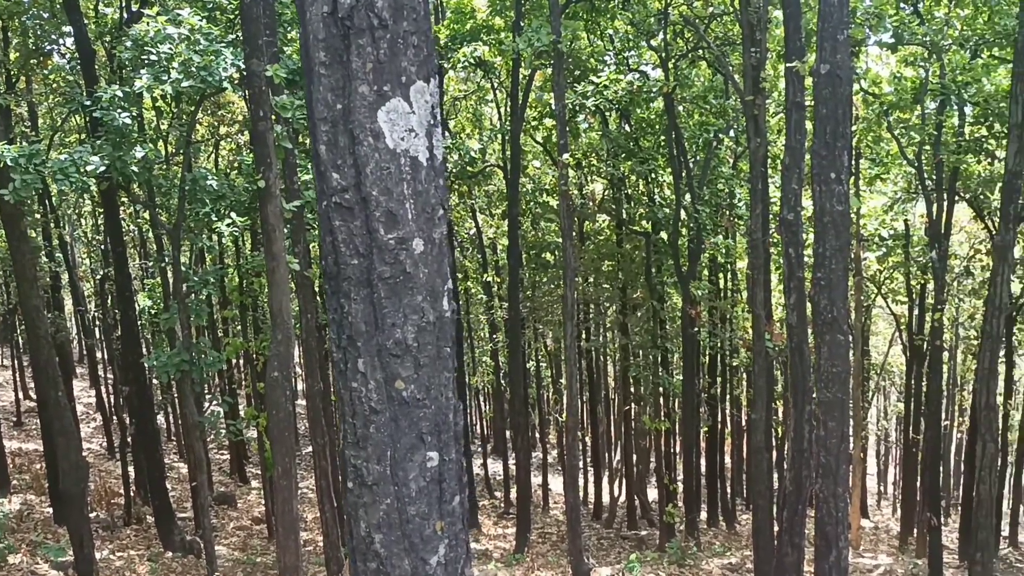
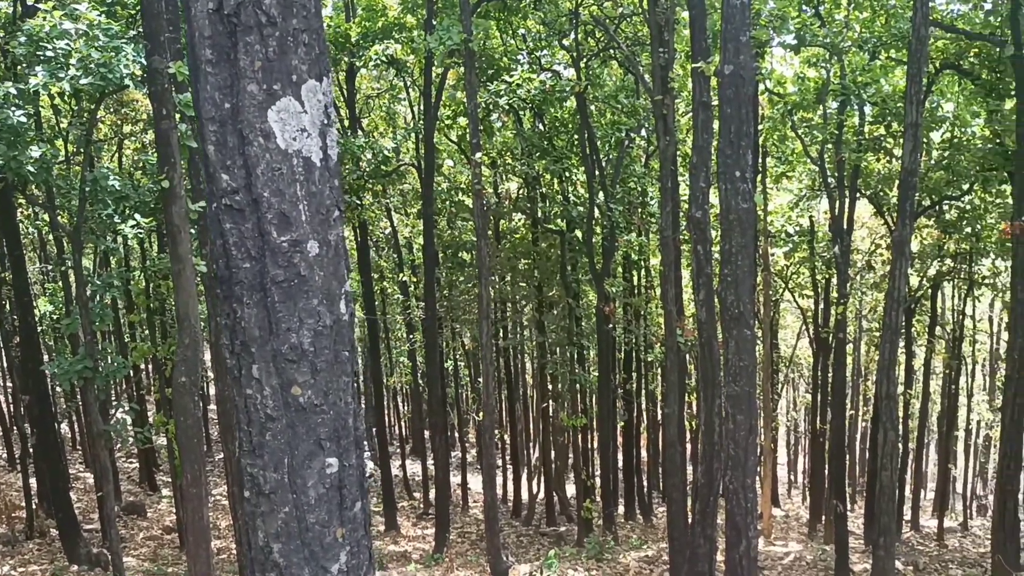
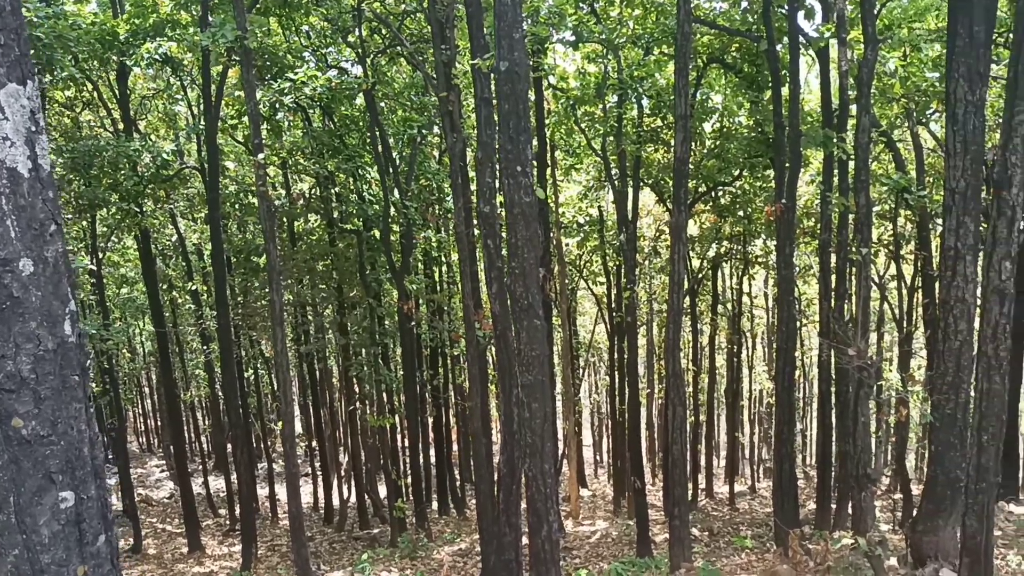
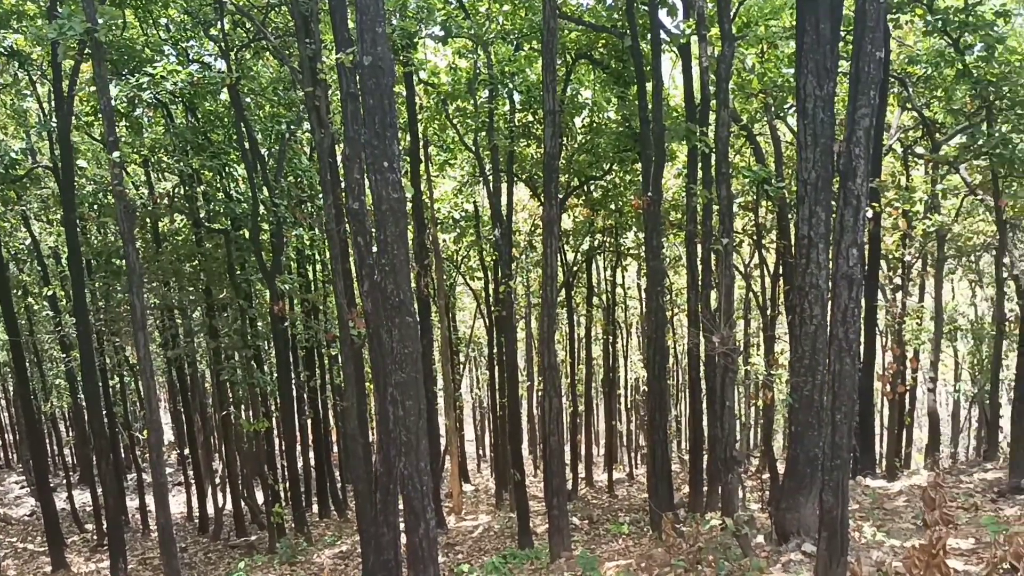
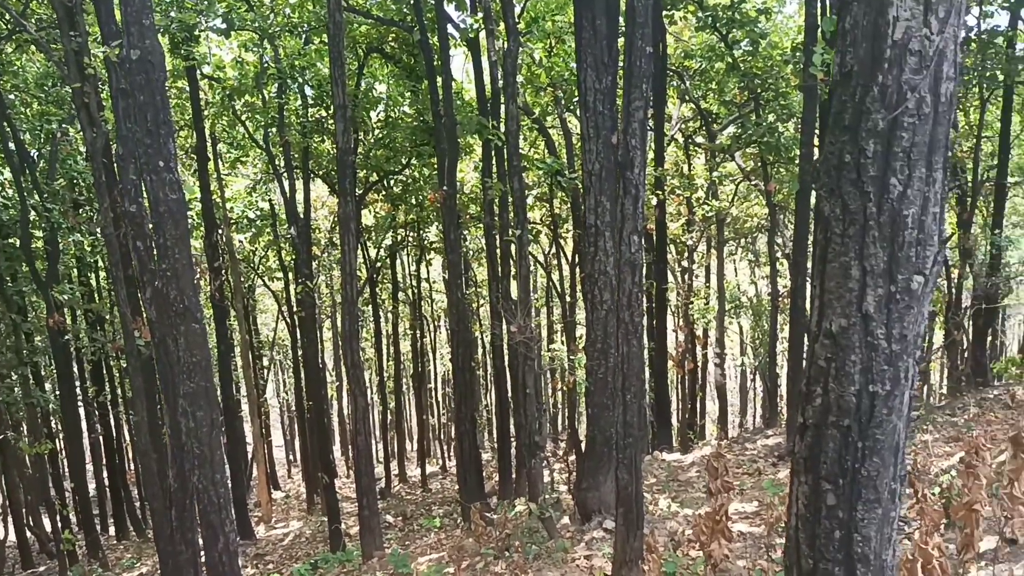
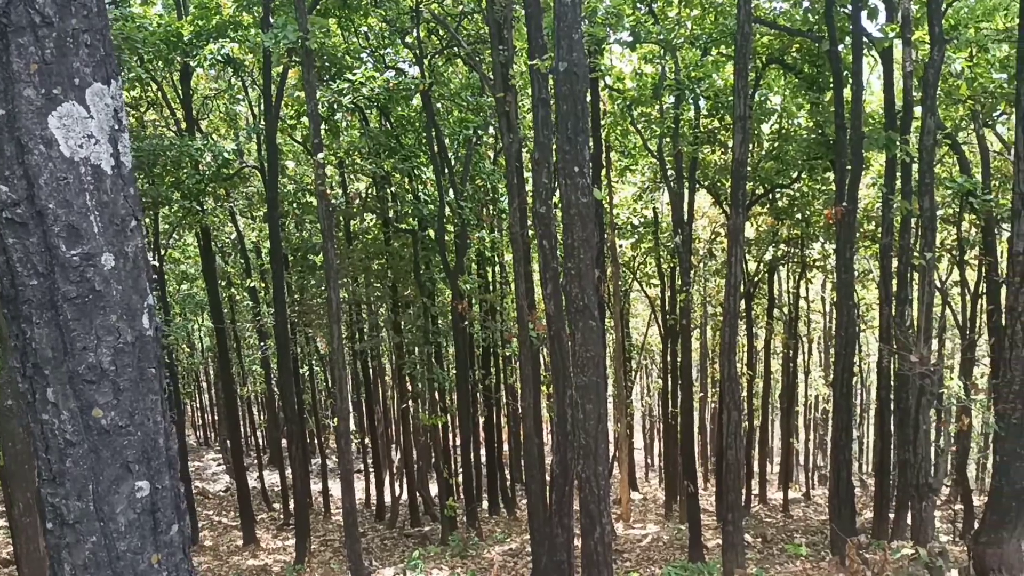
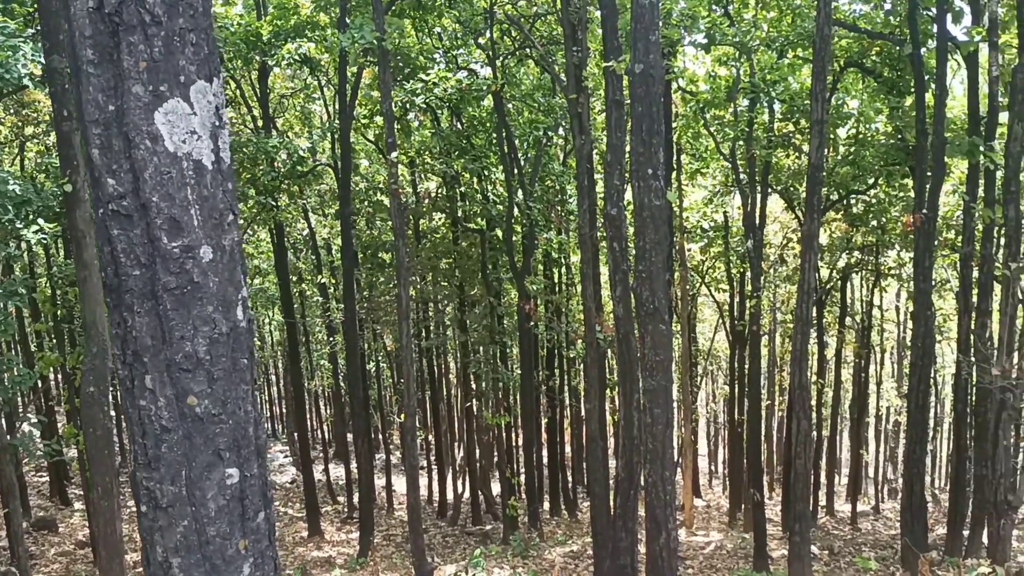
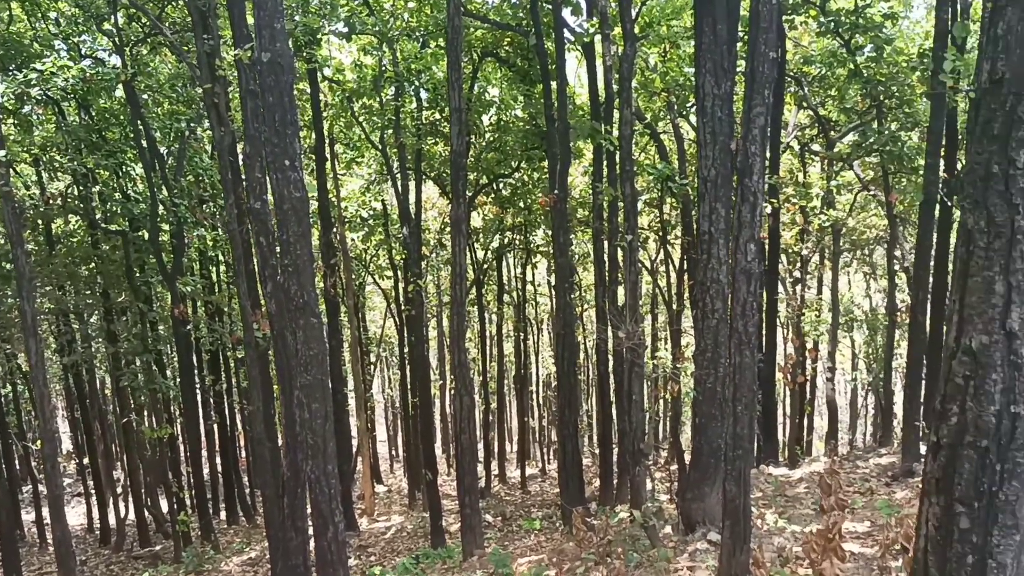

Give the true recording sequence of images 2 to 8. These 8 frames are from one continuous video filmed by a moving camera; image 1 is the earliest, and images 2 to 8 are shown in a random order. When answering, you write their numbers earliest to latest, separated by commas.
2, 7, 6, 3, 4, 8, 5
